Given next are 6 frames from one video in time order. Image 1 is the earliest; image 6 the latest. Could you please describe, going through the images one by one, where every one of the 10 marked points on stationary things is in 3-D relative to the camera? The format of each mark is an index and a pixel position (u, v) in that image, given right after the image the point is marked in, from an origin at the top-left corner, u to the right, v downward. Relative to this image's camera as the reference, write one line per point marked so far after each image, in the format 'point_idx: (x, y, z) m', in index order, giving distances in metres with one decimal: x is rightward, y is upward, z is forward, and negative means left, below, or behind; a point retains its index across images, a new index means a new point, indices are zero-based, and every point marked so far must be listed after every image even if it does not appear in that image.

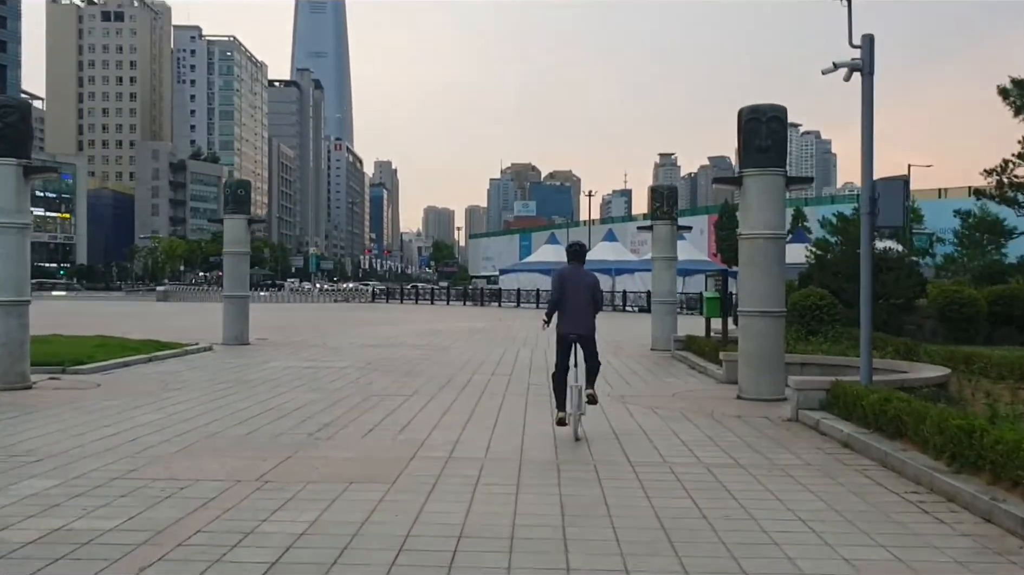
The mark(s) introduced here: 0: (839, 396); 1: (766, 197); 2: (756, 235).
0: (+3.3, -1.1, +9.7) m
1: (+3.2, +1.1, +11.9) m
2: (+3.0, +0.7, +11.9) m
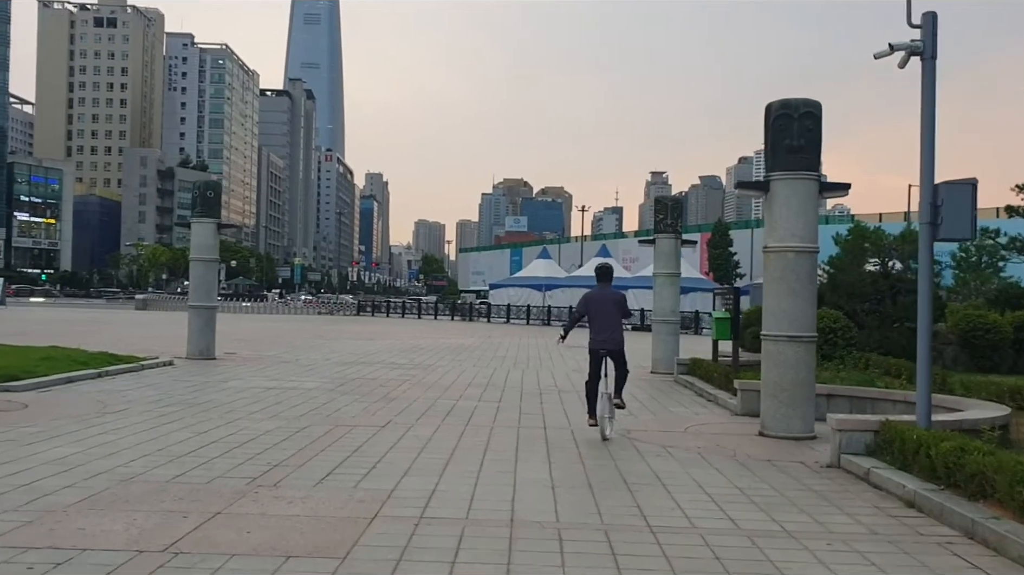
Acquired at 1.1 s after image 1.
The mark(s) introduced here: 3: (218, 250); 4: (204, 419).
0: (+3.2, -1.3, +8.1) m
1: (+3.1, +0.9, +10.4) m
2: (+3.0, +0.4, +10.4) m
3: (-6.1, +0.8, +19.8) m
4: (-3.5, -1.5, +10.7) m
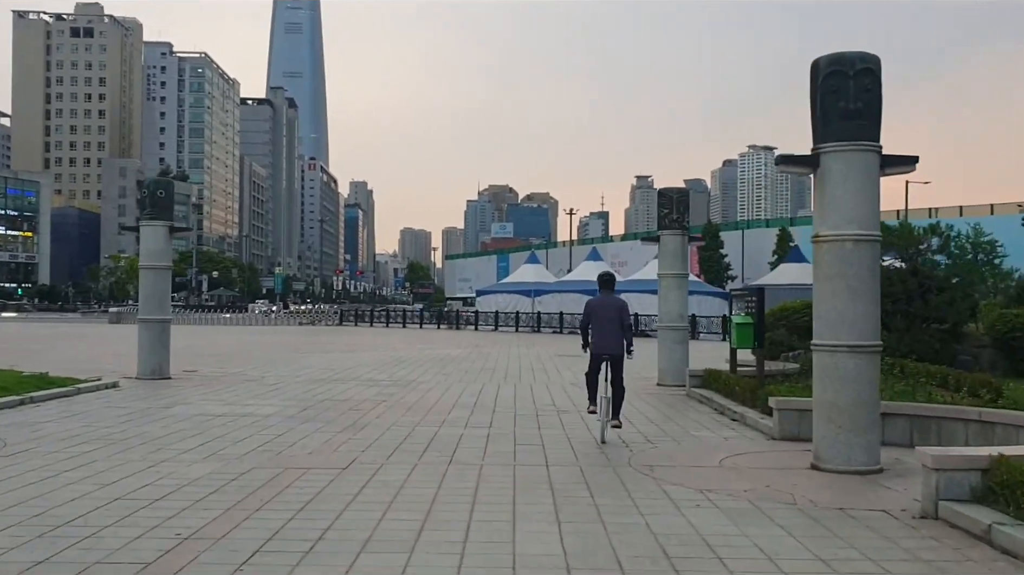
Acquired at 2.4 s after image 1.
0: (+3.2, -1.3, +6.1) m
1: (+3.0, +0.9, +8.4) m
2: (+2.9, +0.5, +8.4) m
3: (-6.4, +0.6, +17.7) m
4: (-3.5, -1.6, +8.6) m
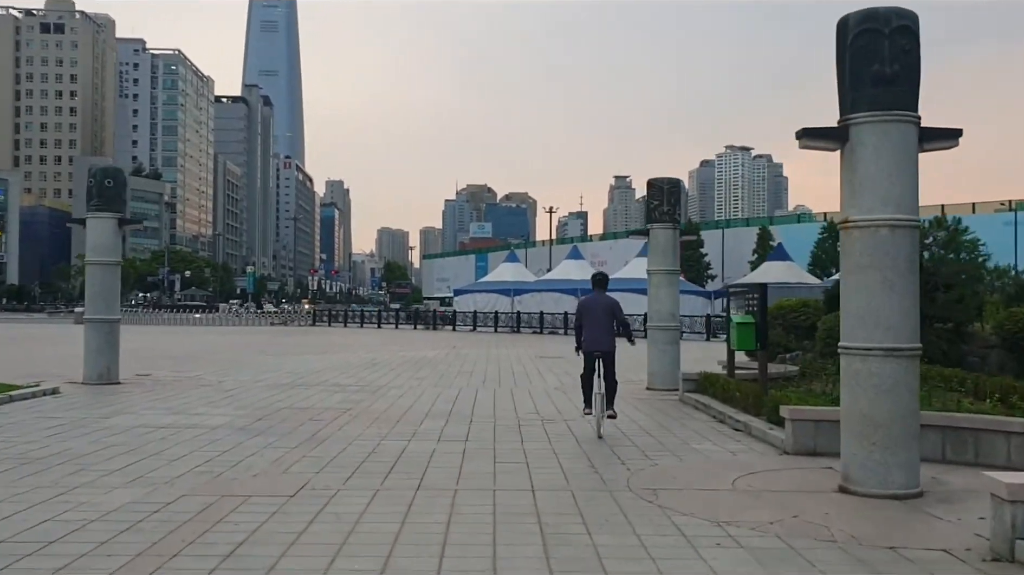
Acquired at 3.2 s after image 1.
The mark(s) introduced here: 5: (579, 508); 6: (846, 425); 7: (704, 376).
0: (+3.1, -1.2, +4.9) m
1: (+2.9, +1.0, +7.2) m
2: (+2.7, +0.5, +7.2) m
3: (-6.7, +0.6, +16.3) m
4: (-3.7, -1.5, +7.2) m
5: (+0.5, -1.5, +6.6) m
6: (+2.6, -1.1, +7.4) m
7: (+2.8, -1.3, +14.1) m
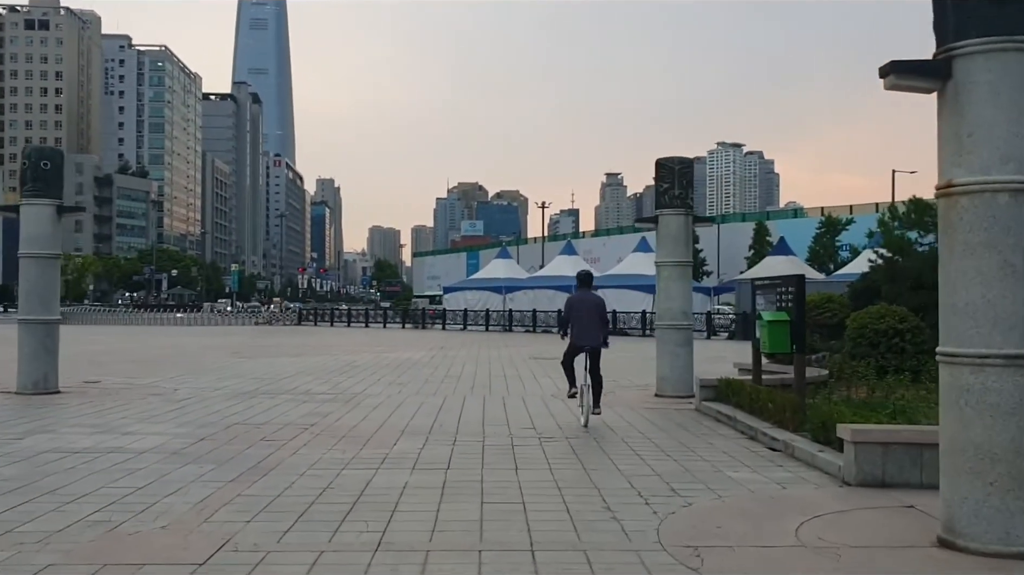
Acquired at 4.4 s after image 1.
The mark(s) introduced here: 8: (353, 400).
0: (+3.1, -1.1, +3.1) m
1: (+2.8, +1.1, +5.3) m
2: (+2.7, +0.6, +5.3) m
3: (-6.9, +0.7, +14.4) m
4: (-3.7, -1.5, +5.3) m
5: (+0.4, -1.4, +4.7) m
6: (+2.5, -1.0, +5.5) m
7: (+2.7, -1.2, +12.2) m
8: (-2.3, -1.6, +13.6) m
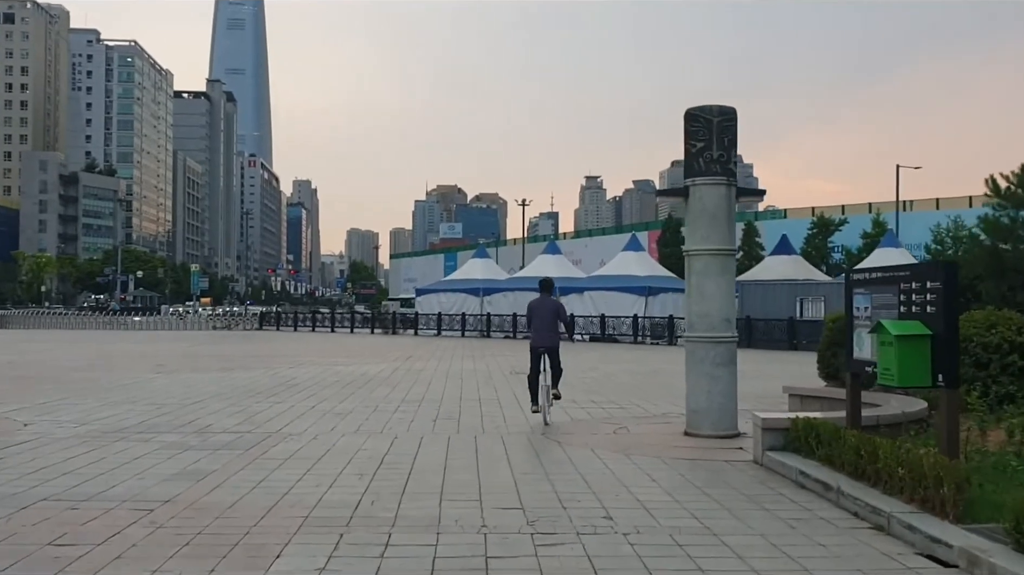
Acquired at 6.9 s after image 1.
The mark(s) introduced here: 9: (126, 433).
0: (+3.1, -1.1, -0.8) m
1: (+2.7, +1.1, +1.4) m
2: (+2.6, +0.6, +1.4) m
3: (-7.1, +0.7, +10.3) m
4: (-3.8, -1.4, +1.3) m
5: (+0.4, -1.4, +0.7) m
6: (+2.5, -0.9, +1.6) m
7: (+2.5, -1.2, +8.3) m
8: (-2.5, -1.6, +9.6) m
9: (-4.2, -1.6, +10.4) m
